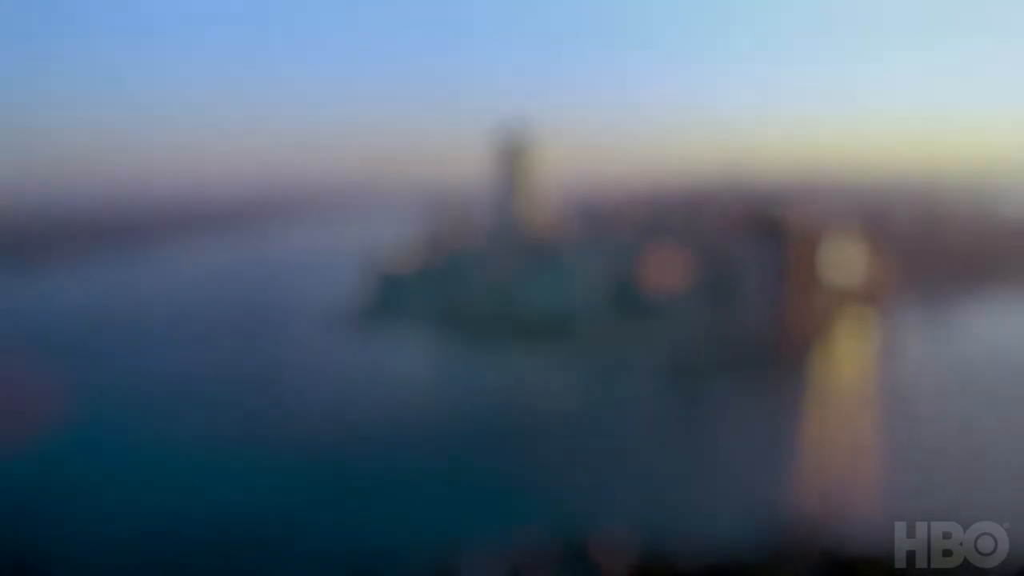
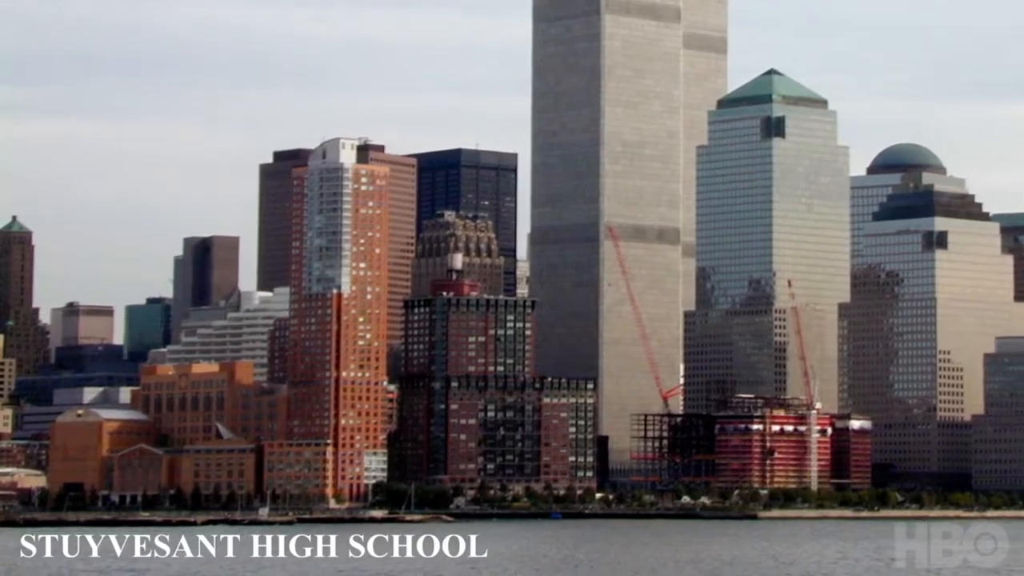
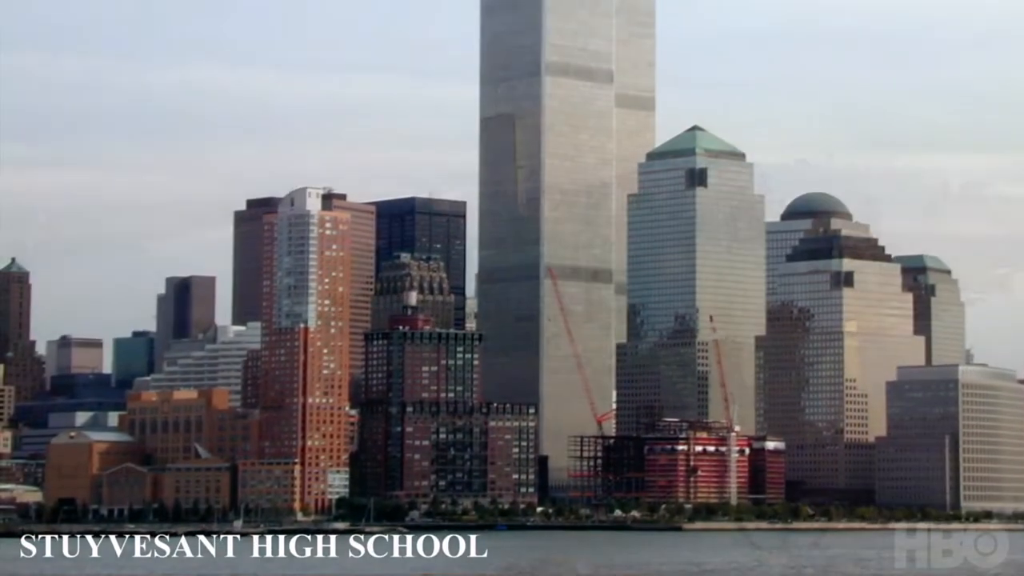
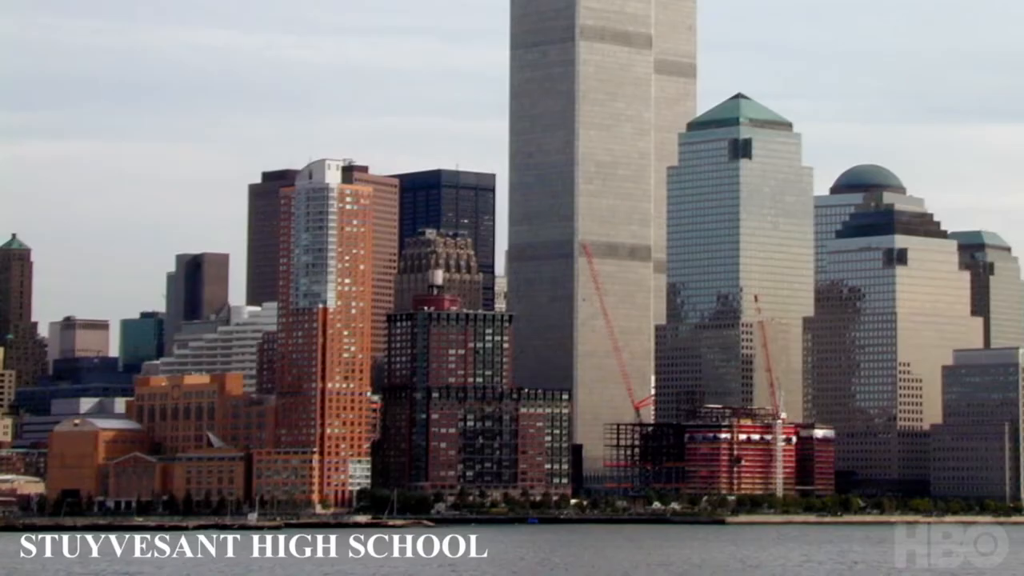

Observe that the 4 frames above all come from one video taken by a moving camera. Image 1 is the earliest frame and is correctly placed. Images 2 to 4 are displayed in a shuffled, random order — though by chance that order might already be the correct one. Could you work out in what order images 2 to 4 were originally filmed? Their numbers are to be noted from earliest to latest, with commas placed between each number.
3, 4, 2
